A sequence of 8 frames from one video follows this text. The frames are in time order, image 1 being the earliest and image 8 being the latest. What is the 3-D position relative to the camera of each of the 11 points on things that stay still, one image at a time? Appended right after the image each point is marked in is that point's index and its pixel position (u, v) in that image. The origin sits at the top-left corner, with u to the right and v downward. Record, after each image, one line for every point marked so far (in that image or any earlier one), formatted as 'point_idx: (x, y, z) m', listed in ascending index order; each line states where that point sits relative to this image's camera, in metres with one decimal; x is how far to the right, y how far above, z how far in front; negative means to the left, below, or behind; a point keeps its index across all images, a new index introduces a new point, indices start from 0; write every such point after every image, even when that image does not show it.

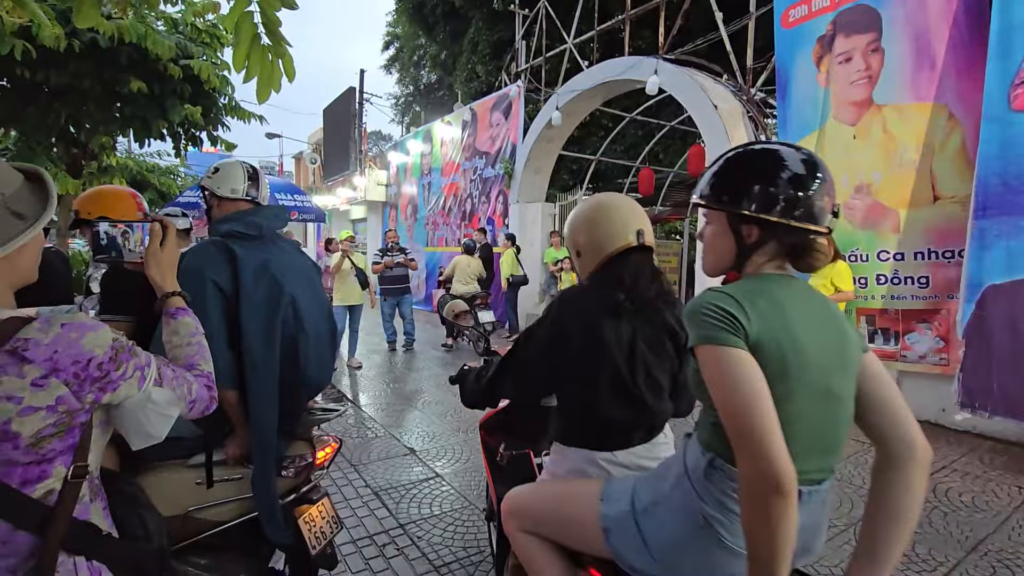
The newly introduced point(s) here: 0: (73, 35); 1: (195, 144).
0: (-5.2, +3.0, +6.1) m
1: (-5.0, +2.3, +8.1) m
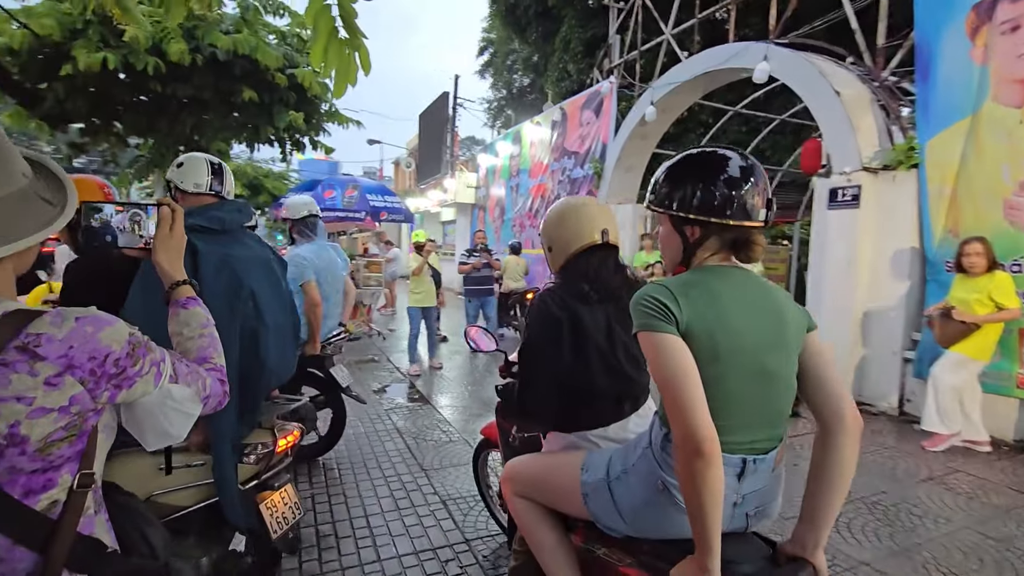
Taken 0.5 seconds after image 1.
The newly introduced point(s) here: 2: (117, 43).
0: (-4.1, +3.0, +6.6) m
1: (-3.5, +2.3, +8.6) m
2: (-4.7, +2.9, +6.1) m
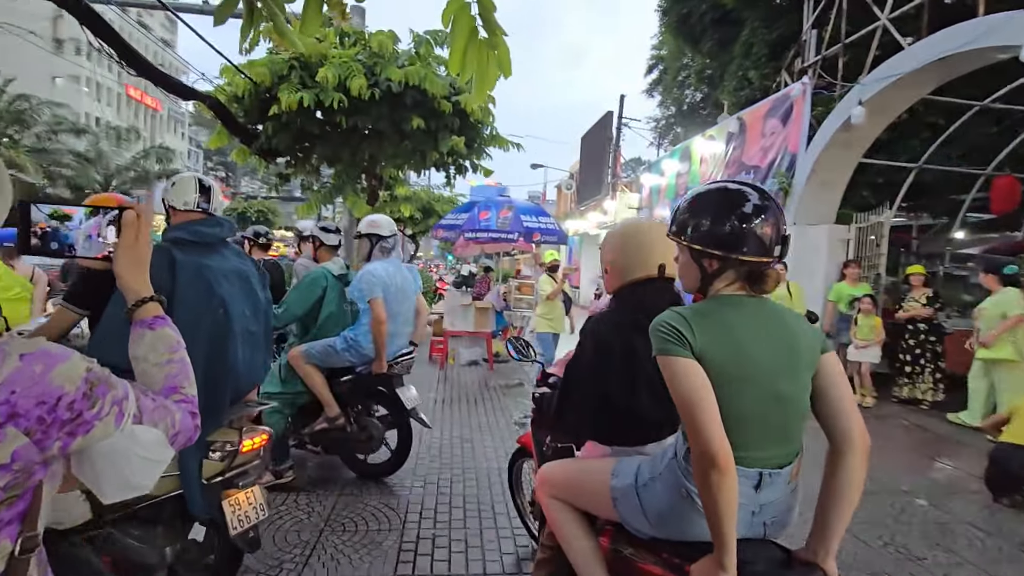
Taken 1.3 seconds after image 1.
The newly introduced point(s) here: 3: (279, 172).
0: (-1.9, +2.8, +7.1) m
1: (-0.8, +2.0, +8.8) m
2: (-2.7, +2.8, +6.9) m
3: (-3.7, +1.9, +8.3) m
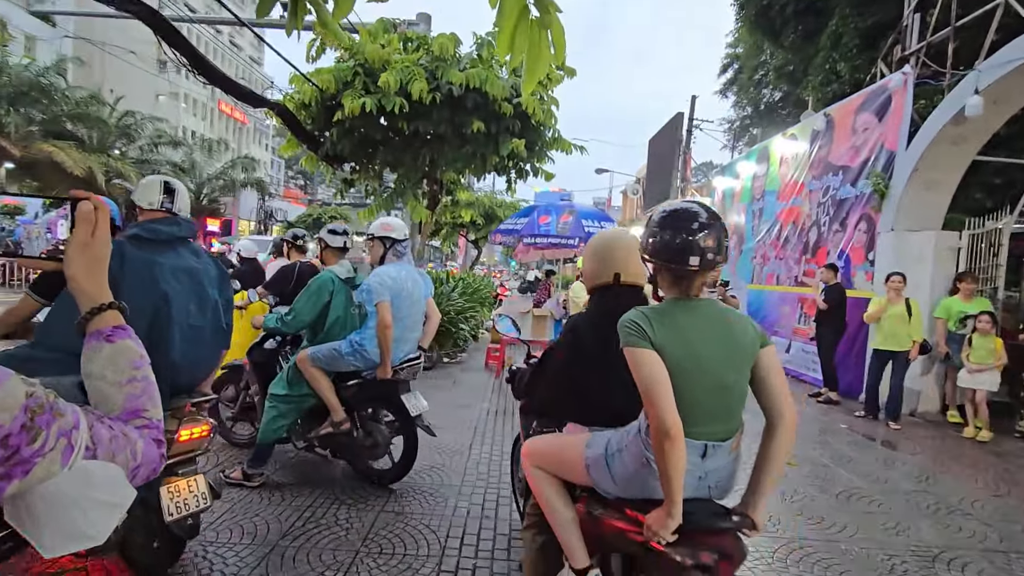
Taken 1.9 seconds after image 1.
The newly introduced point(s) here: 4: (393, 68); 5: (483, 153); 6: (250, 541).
0: (-1.0, +2.7, +7.1) m
1: (+0.2, +1.8, +8.6) m
2: (-1.9, +2.7, +6.9) m
3: (-2.7, +1.8, +8.4) m
4: (-1.6, +2.9, +6.9) m
5: (-0.4, +2.0, +7.7) m
6: (-1.4, -1.4, +2.8) m
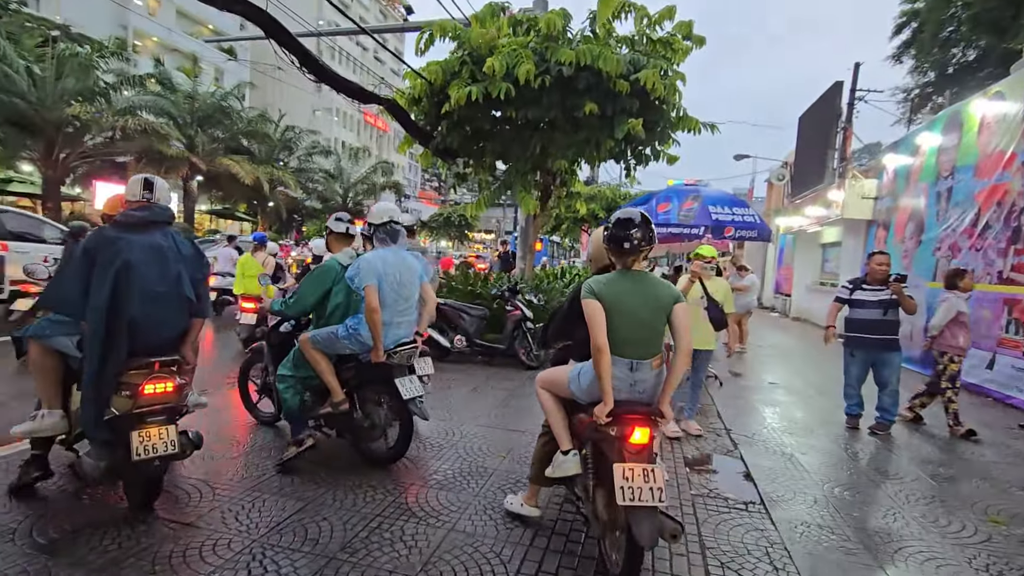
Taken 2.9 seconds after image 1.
0: (+0.4, +2.8, +6.6) m
1: (+2.0, +1.9, +7.8) m
2: (-0.4, +2.8, +6.7) m
3: (-0.9, +1.9, +8.4) m
4: (-0.1, +3.0, +6.6) m
5: (+1.2, +2.1, +7.1) m
6: (-1.0, -1.3, +2.6) m
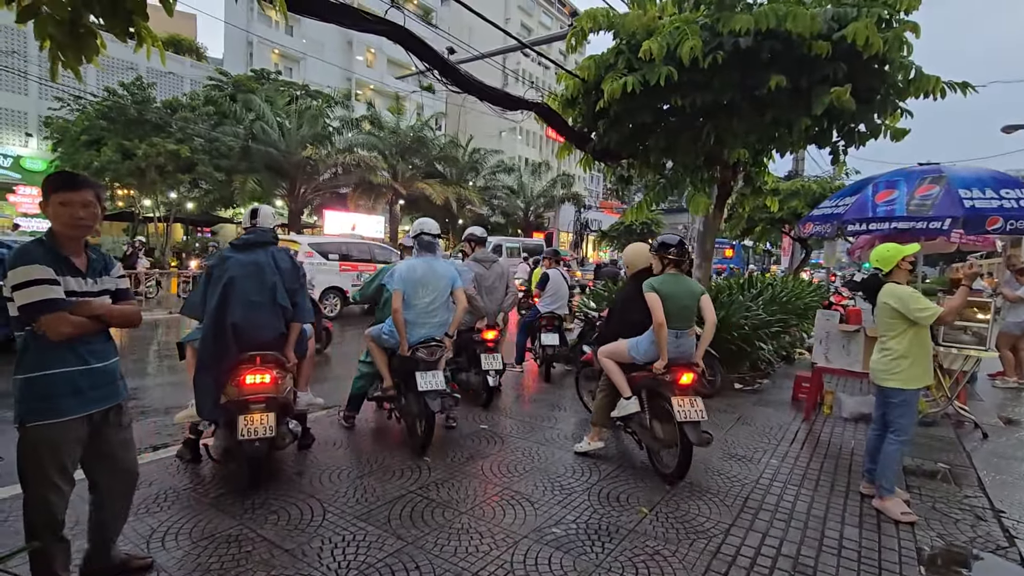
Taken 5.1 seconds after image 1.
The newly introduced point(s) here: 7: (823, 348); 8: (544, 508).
0: (+2.2, +2.7, +5.6) m
1: (+4.1, +1.7, +6.2) m
2: (+1.5, +2.6, +6.0) m
3: (+1.6, +1.7, +7.7) m
4: (+1.7, +2.9, +5.8) m
5: (+3.1, +1.9, +5.8) m
6: (-0.5, -1.4, +2.3) m
7: (+3.2, -0.6, +5.3) m
8: (+0.2, -1.3, +3.1) m
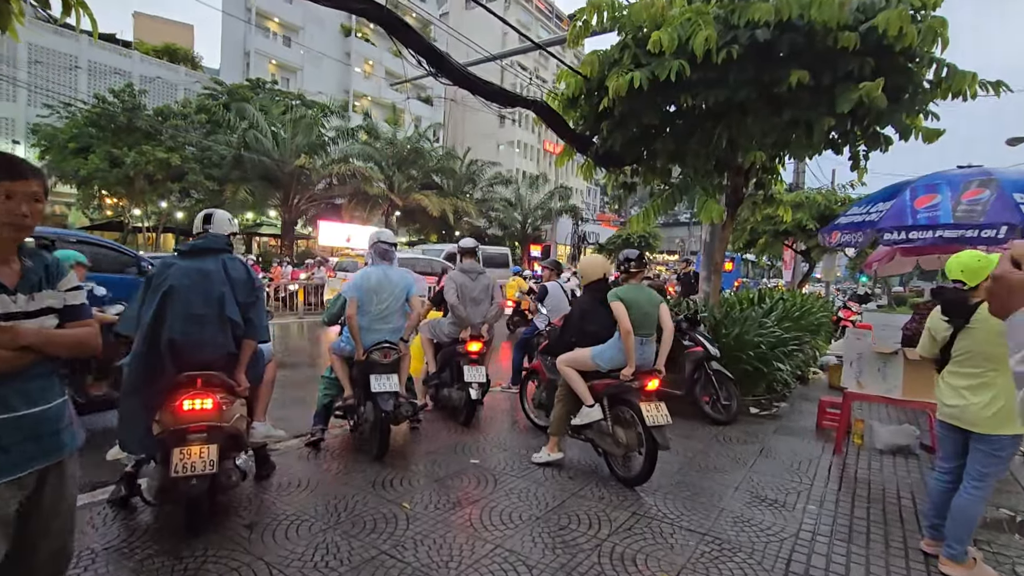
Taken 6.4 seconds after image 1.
0: (+2.2, +2.5, +5.2) m
1: (+4.1, +1.6, +5.7) m
2: (+1.5, +2.5, +5.5) m
3: (+1.6, +1.5, +7.2) m
4: (+1.6, +2.7, +5.3) m
5: (+3.1, +1.8, +5.3) m
6: (-0.6, -1.4, +1.7) m
7: (+3.1, -0.8, +4.7) m
8: (+0.2, -1.4, +2.5) m
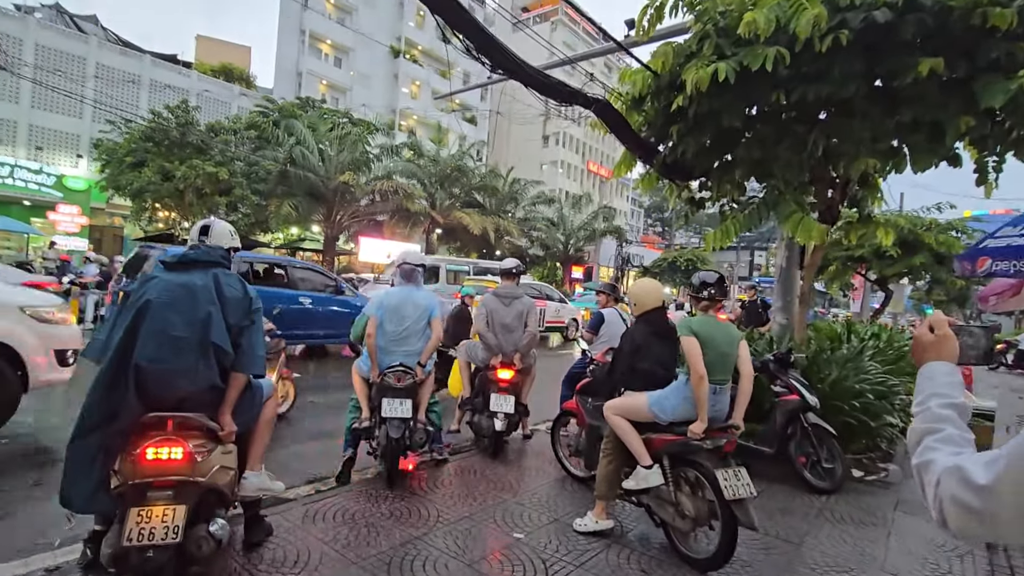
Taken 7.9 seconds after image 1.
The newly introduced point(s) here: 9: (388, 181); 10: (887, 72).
0: (+2.7, +2.2, +4.3) m
1: (+4.6, +1.2, +4.6) m
2: (+2.0, +2.2, +4.7) m
3: (+2.2, +1.1, +6.3) m
4: (+2.2, +2.4, +4.5) m
5: (+3.6, +1.4, +4.3) m
6: (-0.4, -1.5, +0.9) m
7: (+3.5, -1.1, +3.6) m
8: (+0.4, -1.5, +1.7) m
9: (-4.8, +4.2, +20.0) m
10: (+3.1, +1.8, +4.3) m
